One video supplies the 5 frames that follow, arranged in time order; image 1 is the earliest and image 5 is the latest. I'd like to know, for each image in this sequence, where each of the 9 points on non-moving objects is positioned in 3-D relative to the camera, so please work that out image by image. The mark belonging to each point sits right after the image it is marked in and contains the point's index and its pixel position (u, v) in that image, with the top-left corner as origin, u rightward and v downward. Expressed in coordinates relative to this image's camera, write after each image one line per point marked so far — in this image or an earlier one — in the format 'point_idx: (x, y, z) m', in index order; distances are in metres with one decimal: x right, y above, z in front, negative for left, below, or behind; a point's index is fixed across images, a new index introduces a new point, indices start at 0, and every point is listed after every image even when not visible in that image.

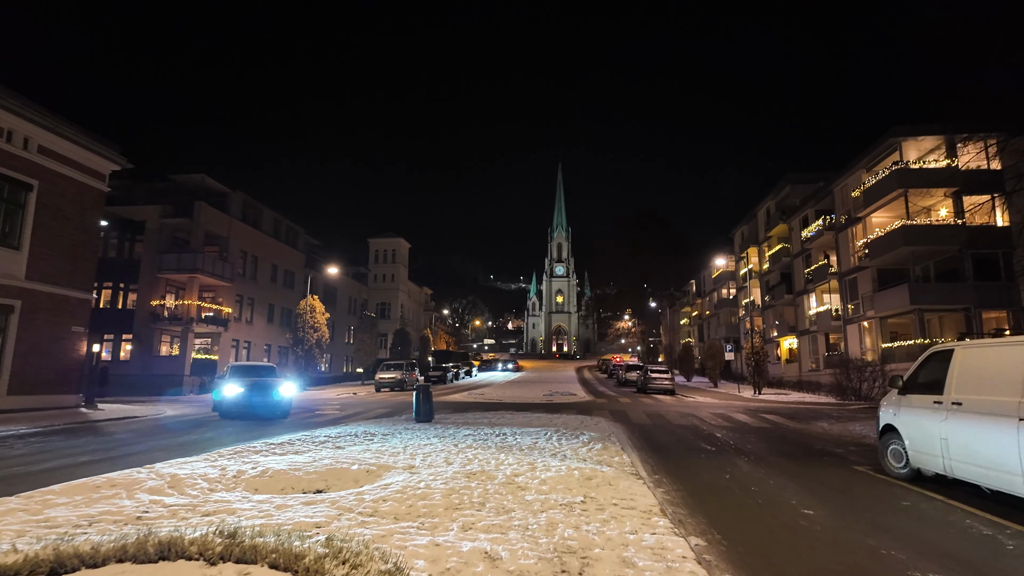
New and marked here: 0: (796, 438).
0: (+6.9, -3.6, +13.9) m
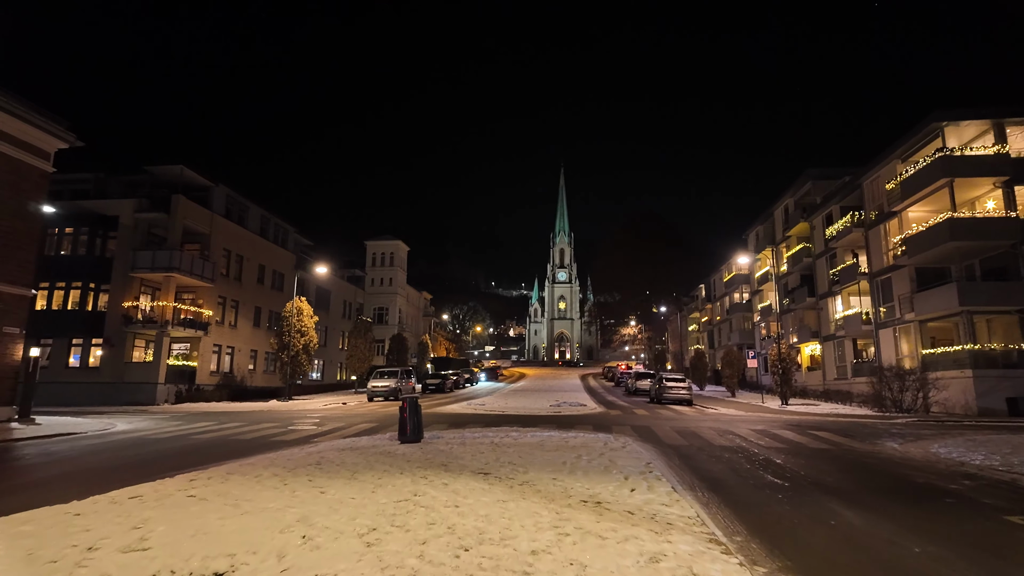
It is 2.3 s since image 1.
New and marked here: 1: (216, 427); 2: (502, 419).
0: (+7.0, -3.4, +11.1) m
1: (-9.4, -4.4, +18.2) m
2: (-0.3, -4.4, +19.1) m
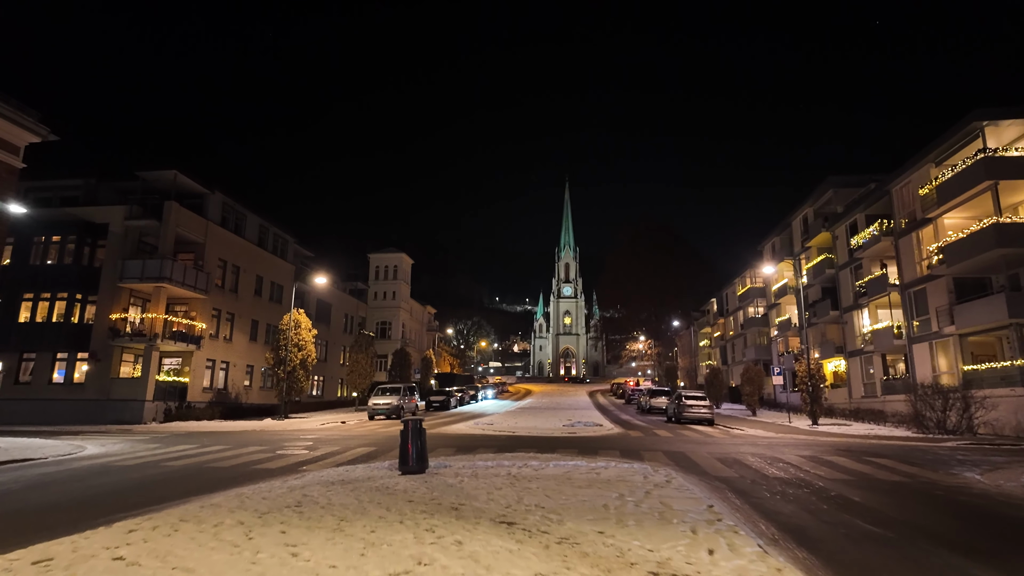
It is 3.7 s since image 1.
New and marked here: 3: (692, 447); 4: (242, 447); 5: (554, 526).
0: (+7.4, -3.5, +9.2) m
1: (-9.0, -4.6, +16.3) m
2: (+0.1, -4.6, +17.2) m
3: (+5.2, -4.6, +16.8) m
4: (-8.0, -4.7, +17.0) m
5: (+0.5, -2.6, +6.2) m
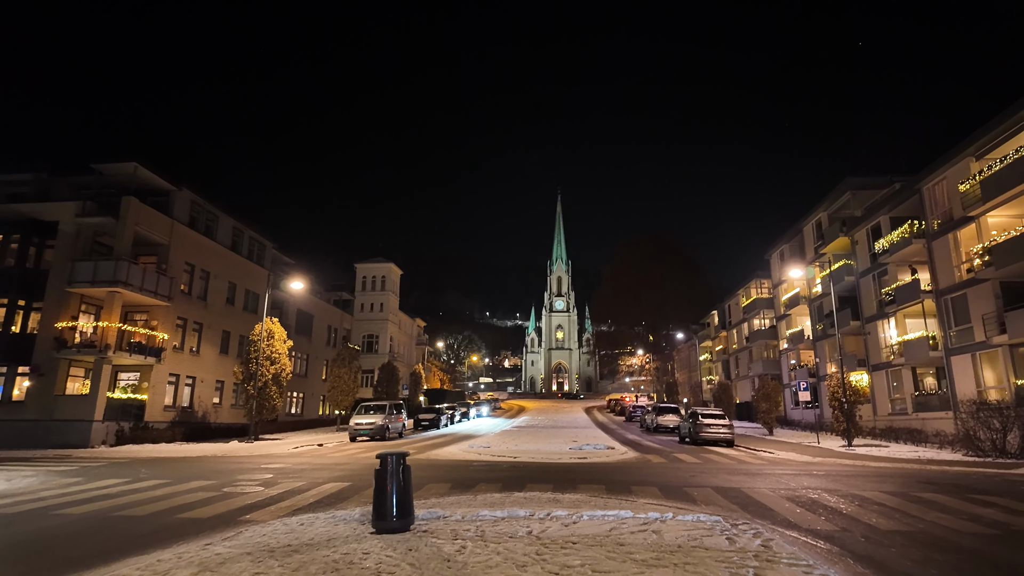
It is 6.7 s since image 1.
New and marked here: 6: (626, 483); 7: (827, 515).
0: (+7.7, -3.2, +6.2) m
1: (-8.8, -4.5, +13.0) m
2: (+0.3, -4.6, +14.1) m
3: (+5.4, -4.6, +13.7) m
4: (-7.8, -4.6, +13.8) m
5: (+0.8, -2.2, +3.2) m
6: (+2.5, -4.2, +12.4) m
7: (+5.0, -3.6, +9.2) m
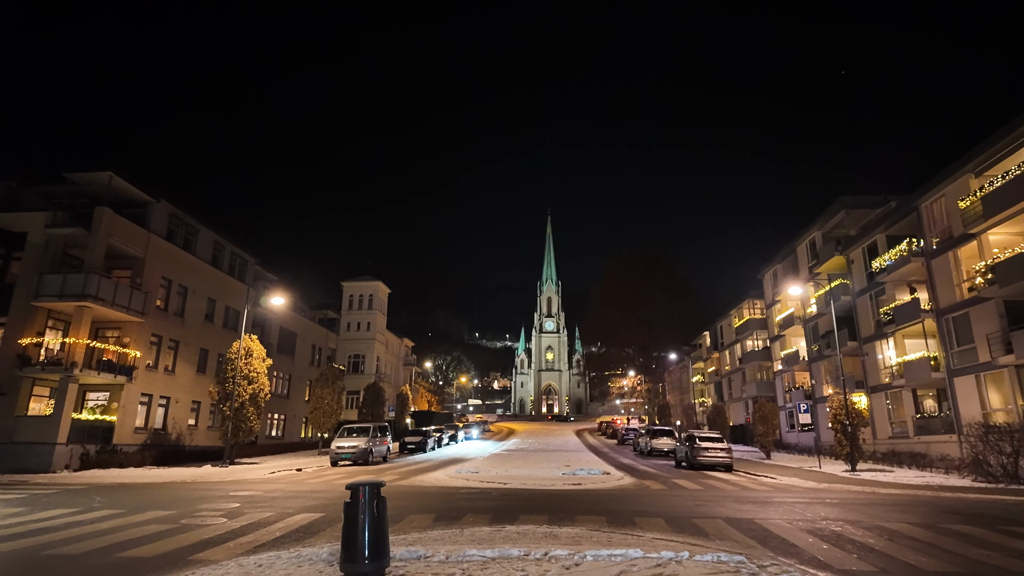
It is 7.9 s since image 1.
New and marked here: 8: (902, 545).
0: (+7.6, -3.2, +5.3) m
1: (-9.0, -4.7, +11.7) m
2: (0.0, -4.8, +12.9) m
3: (+5.1, -4.8, +12.7) m
4: (-8.1, -4.8, +12.5) m
5: (+0.8, -2.1, +2.1) m
6: (+2.3, -4.4, +11.3) m
7: (+4.9, -3.8, +8.2) m
8: (+5.9, -3.9, +8.7) m
